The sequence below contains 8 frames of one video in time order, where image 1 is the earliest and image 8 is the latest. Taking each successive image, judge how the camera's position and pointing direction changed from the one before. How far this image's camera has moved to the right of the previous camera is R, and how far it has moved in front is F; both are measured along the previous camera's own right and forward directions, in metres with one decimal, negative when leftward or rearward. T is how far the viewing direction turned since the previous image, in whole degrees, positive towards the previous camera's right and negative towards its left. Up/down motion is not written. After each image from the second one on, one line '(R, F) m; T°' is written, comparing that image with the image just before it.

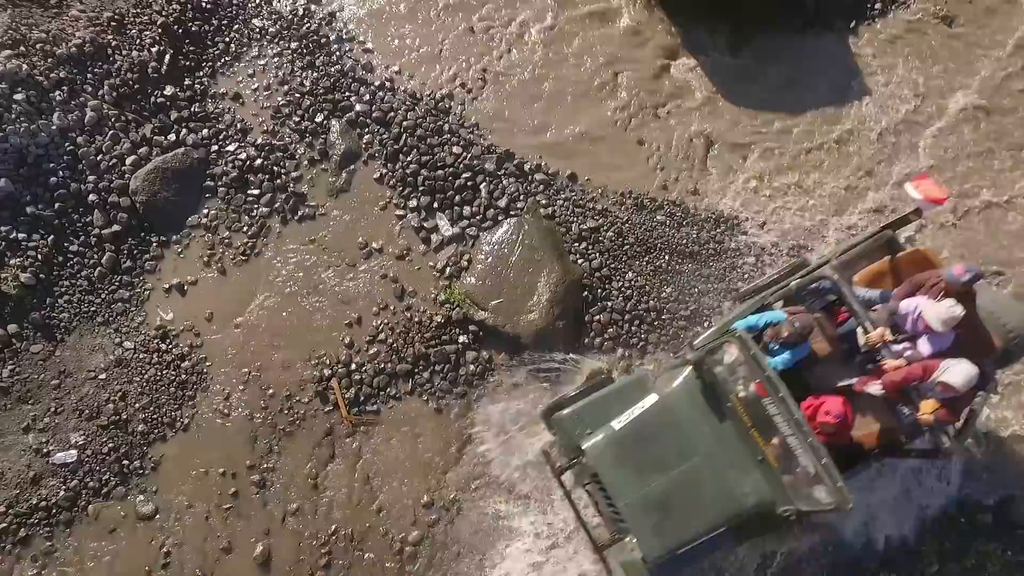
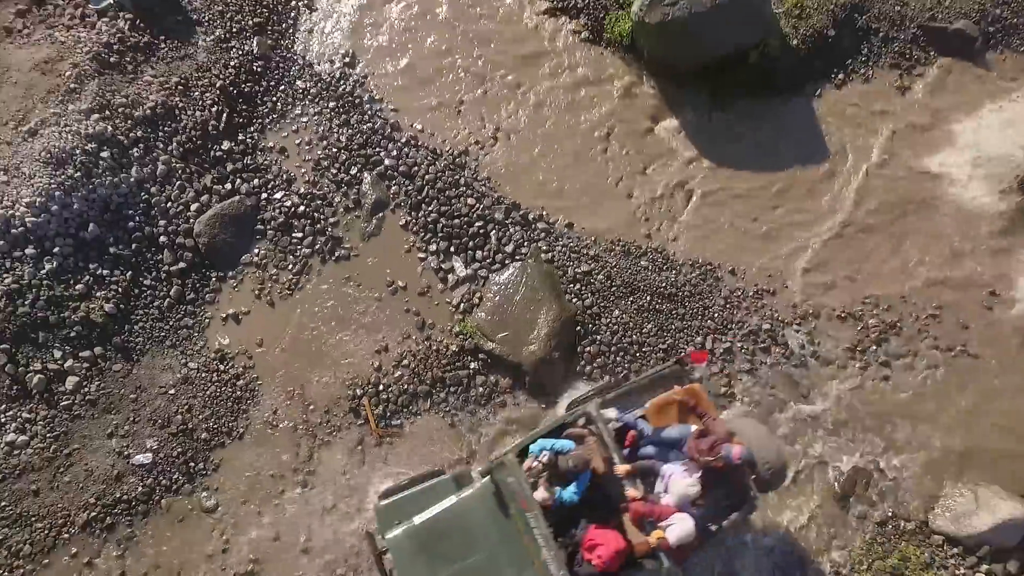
(0.0, -1.0) m; 0°
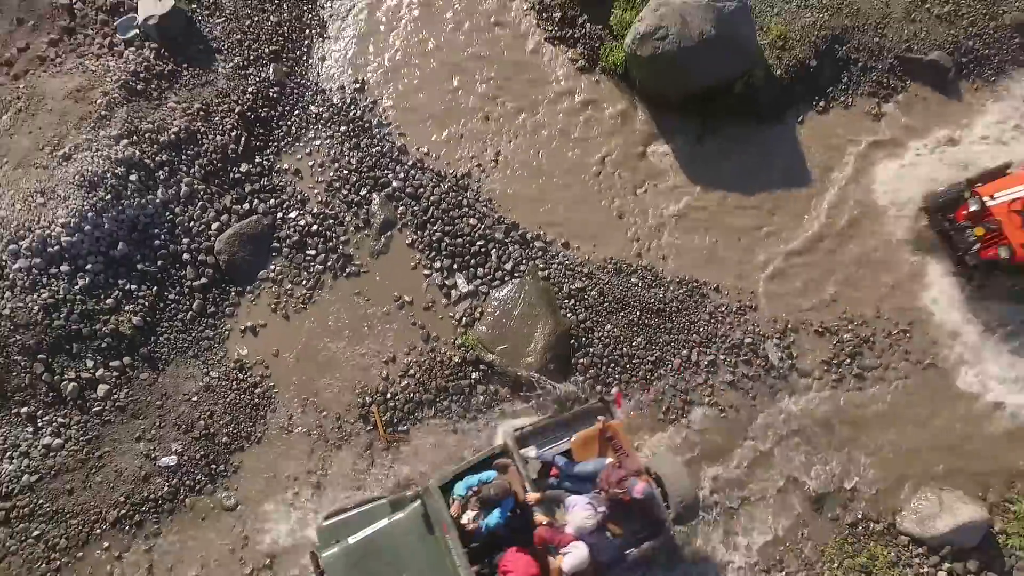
(0.0, -0.5) m; 0°
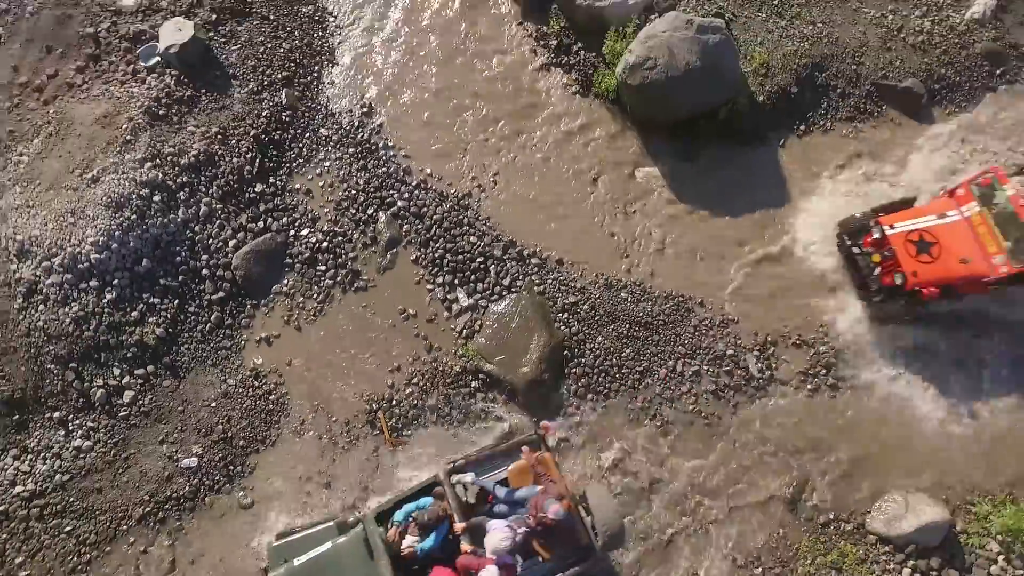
(0.0, -0.5) m; 0°
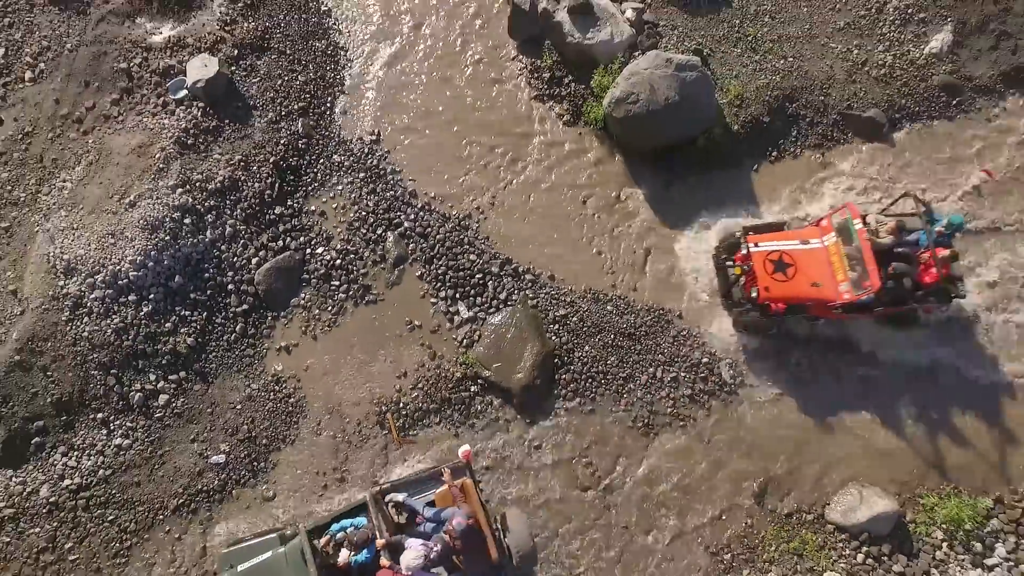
(0.0, -0.8) m; 0°
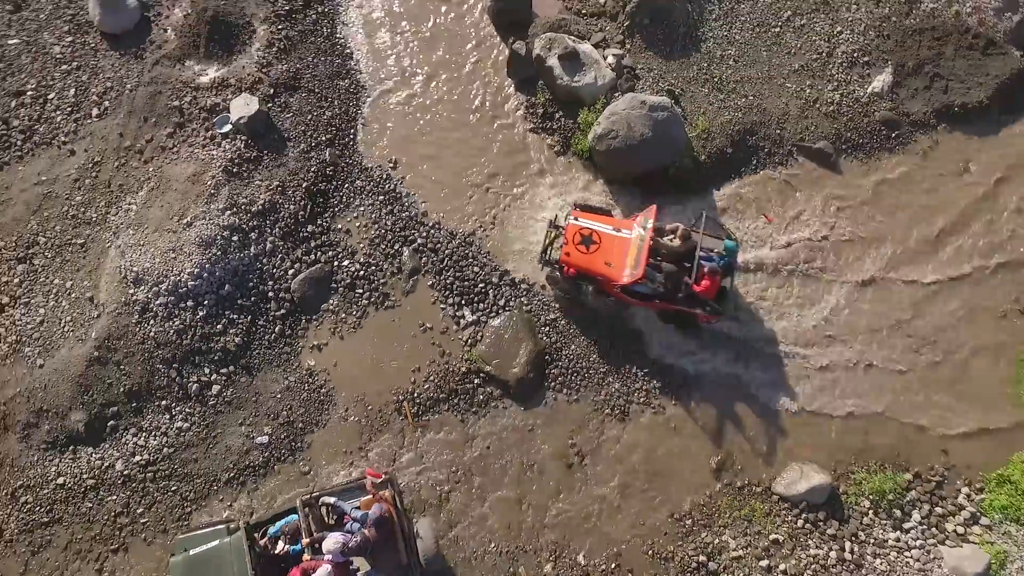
(0.0, -1.5) m; 0°
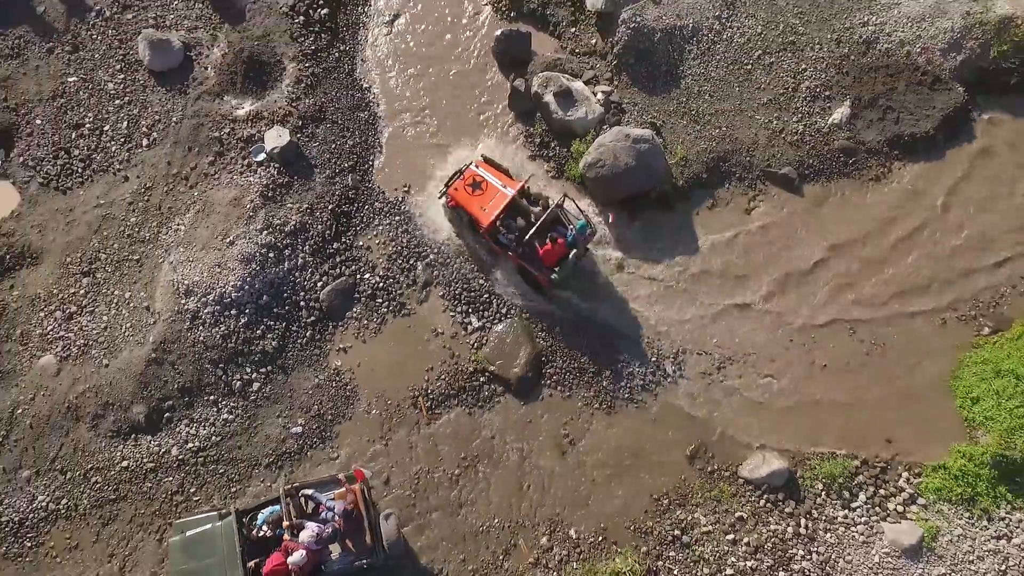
(0.0, -1.5) m; 0°
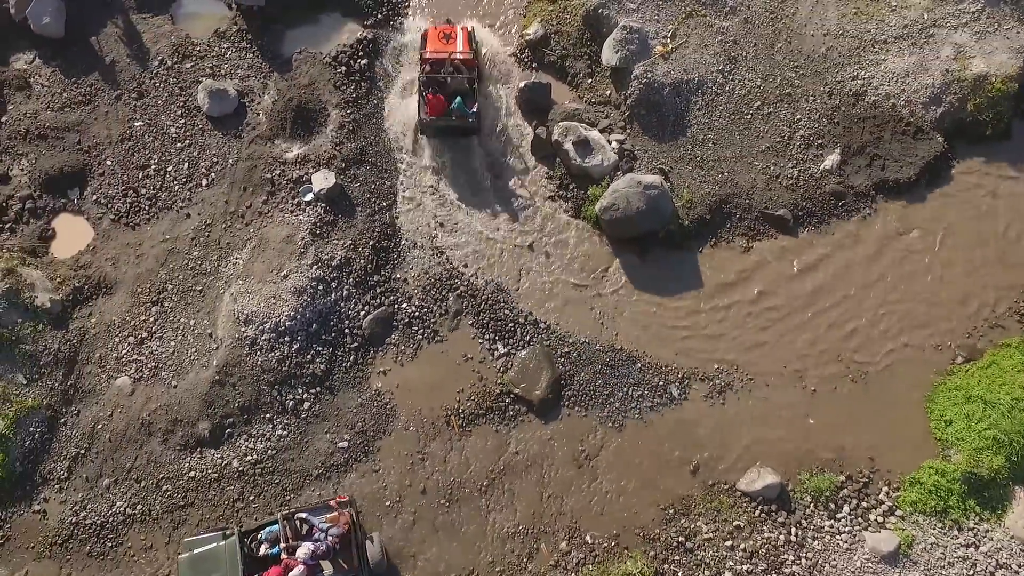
(-0.4, -1.3) m; 0°
